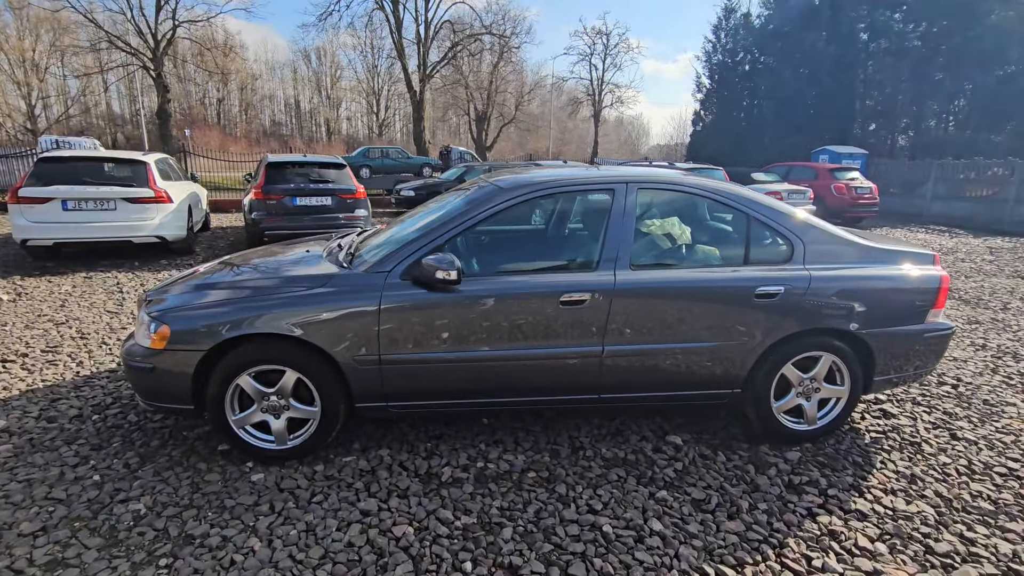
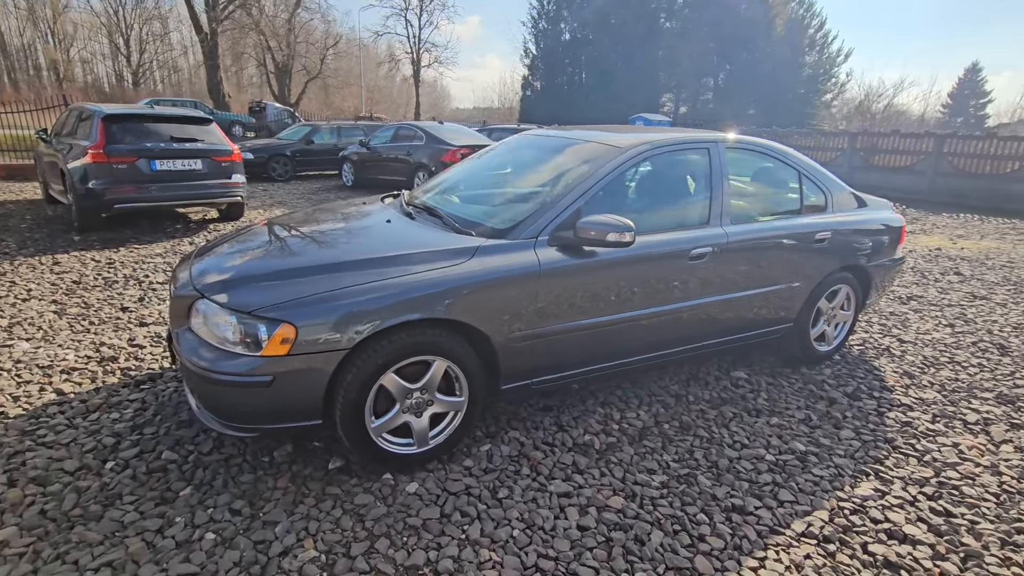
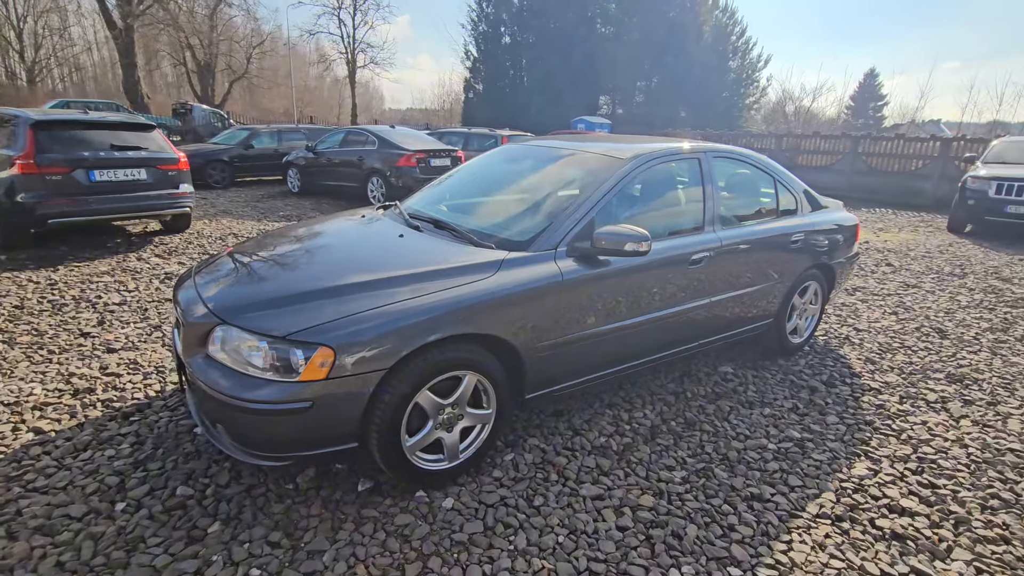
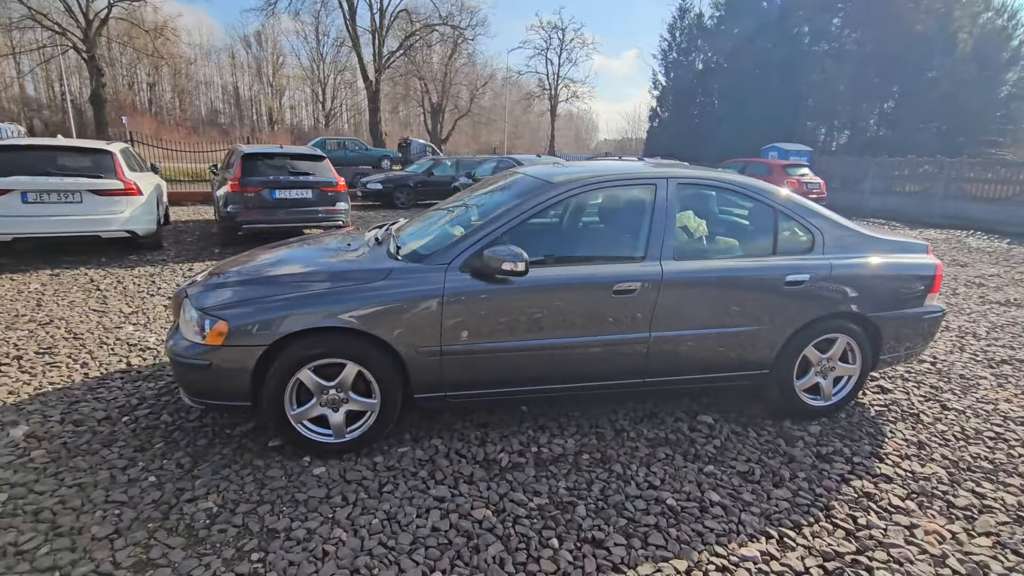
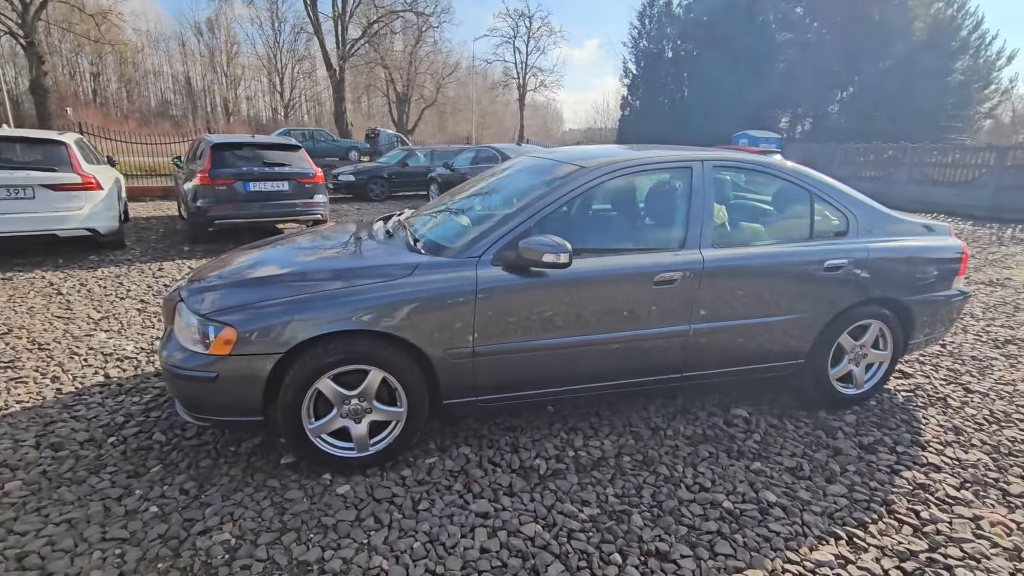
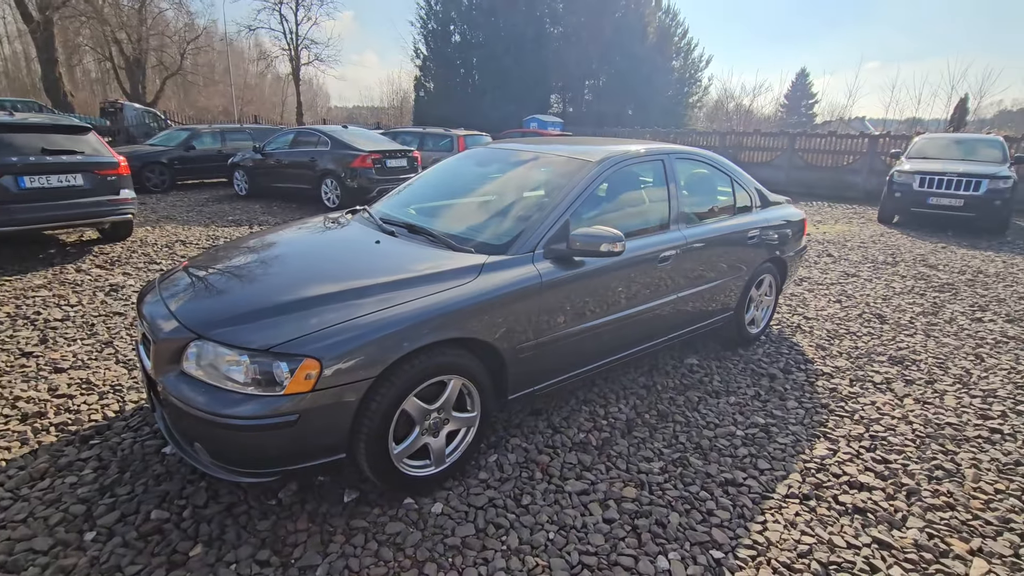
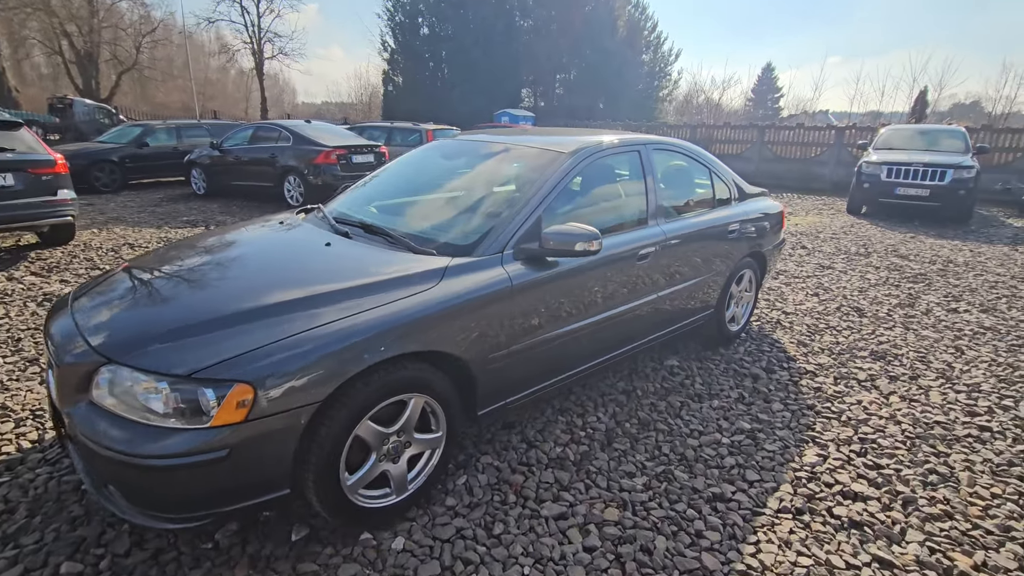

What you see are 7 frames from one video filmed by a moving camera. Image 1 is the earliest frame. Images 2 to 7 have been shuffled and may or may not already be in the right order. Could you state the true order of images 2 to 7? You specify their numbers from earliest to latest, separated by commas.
4, 5, 2, 3, 6, 7
